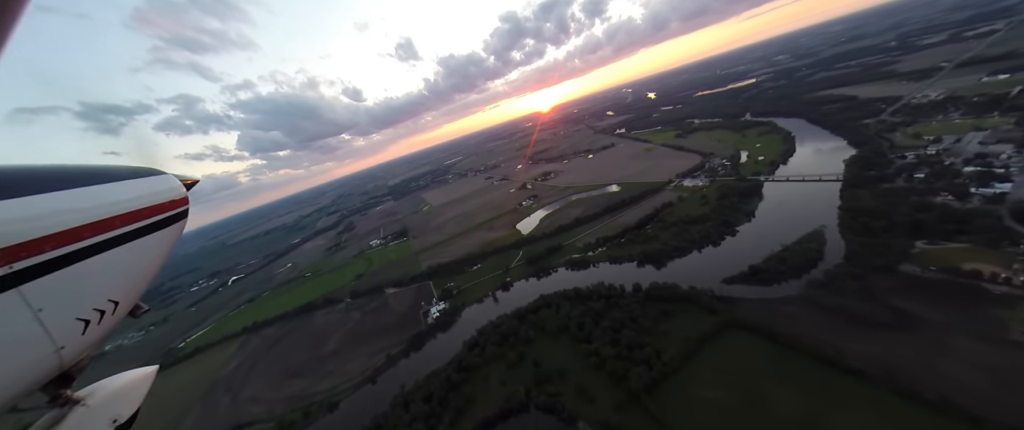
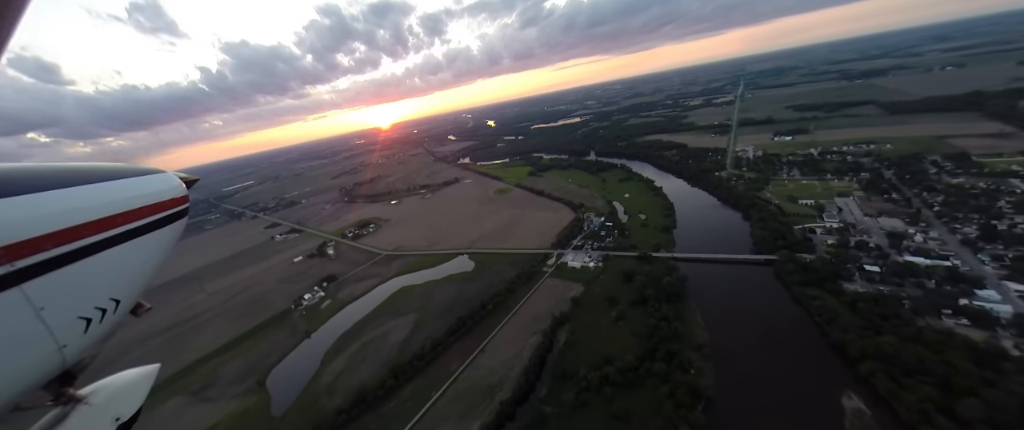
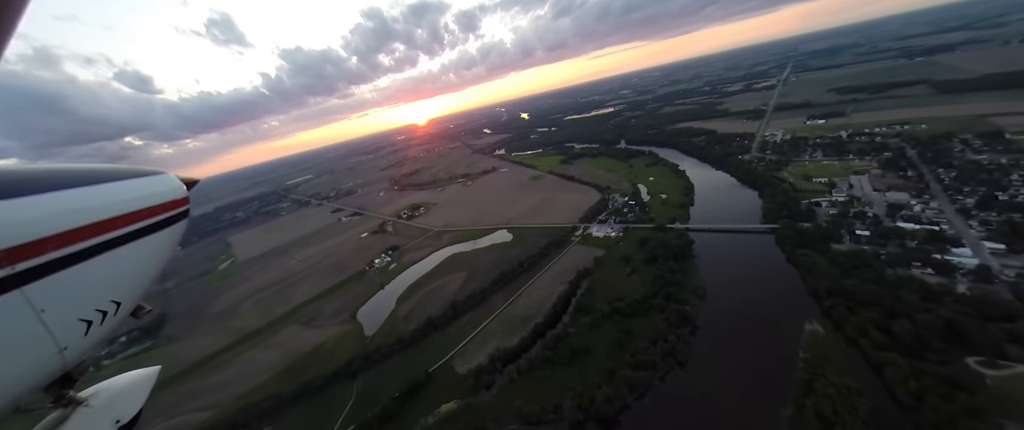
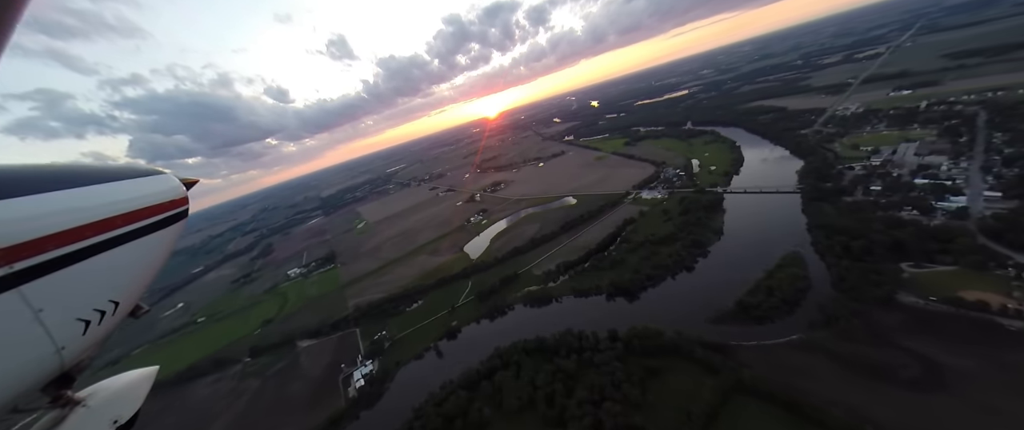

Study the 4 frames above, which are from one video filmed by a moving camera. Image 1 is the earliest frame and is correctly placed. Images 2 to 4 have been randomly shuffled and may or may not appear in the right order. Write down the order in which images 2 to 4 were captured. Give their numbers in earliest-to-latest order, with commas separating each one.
4, 3, 2
